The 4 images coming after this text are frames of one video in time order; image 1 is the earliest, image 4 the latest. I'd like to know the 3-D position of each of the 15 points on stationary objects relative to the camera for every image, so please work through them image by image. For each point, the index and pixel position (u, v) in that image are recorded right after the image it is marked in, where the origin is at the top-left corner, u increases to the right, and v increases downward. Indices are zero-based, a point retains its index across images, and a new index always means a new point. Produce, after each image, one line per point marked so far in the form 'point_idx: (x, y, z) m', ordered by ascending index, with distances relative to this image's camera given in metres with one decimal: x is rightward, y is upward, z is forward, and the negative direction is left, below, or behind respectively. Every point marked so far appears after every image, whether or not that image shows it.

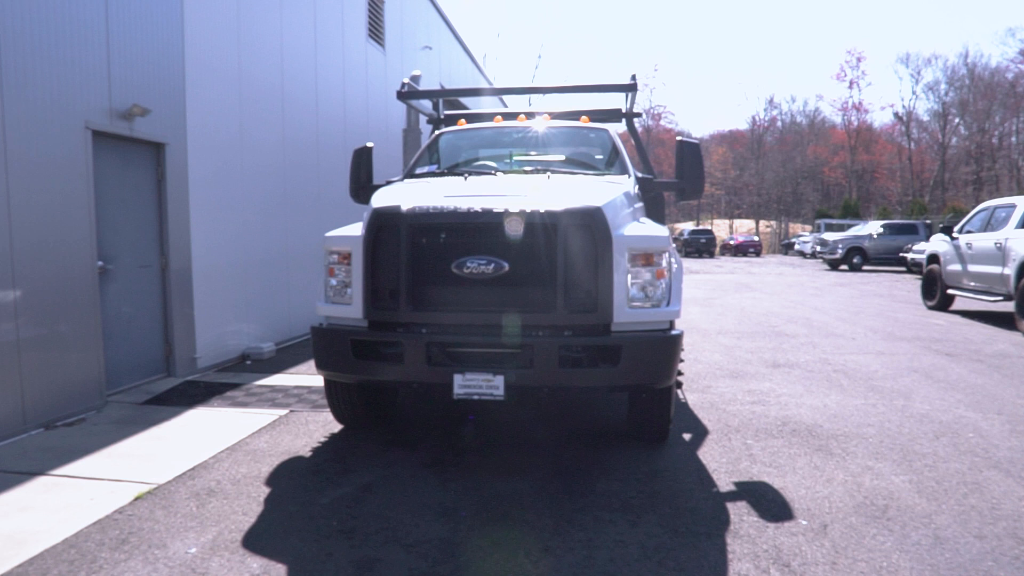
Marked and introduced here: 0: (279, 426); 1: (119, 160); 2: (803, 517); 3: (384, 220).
0: (-1.7, -1.0, +6.3) m
1: (-3.2, +1.0, +6.8) m
2: (+1.7, -1.3, +4.8) m
3: (-0.9, +0.4, +5.5) m
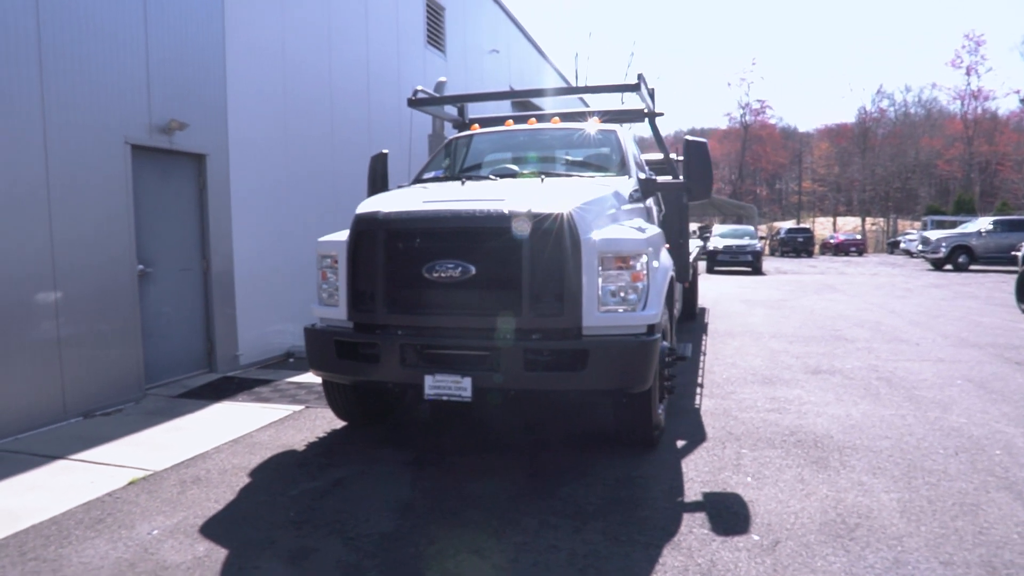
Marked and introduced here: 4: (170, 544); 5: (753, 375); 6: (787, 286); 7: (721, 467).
0: (-1.8, -1.0, +6.6) m
1: (-3.1, +1.0, +7.4) m
2: (+1.3, -1.4, +4.7) m
3: (-1.0, +0.4, +5.7) m
4: (-1.9, -1.4, +4.6) m
5: (+2.3, -0.8, +8.0) m
6: (+4.3, 0.0, +13.4) m
7: (+1.4, -1.2, +5.6) m
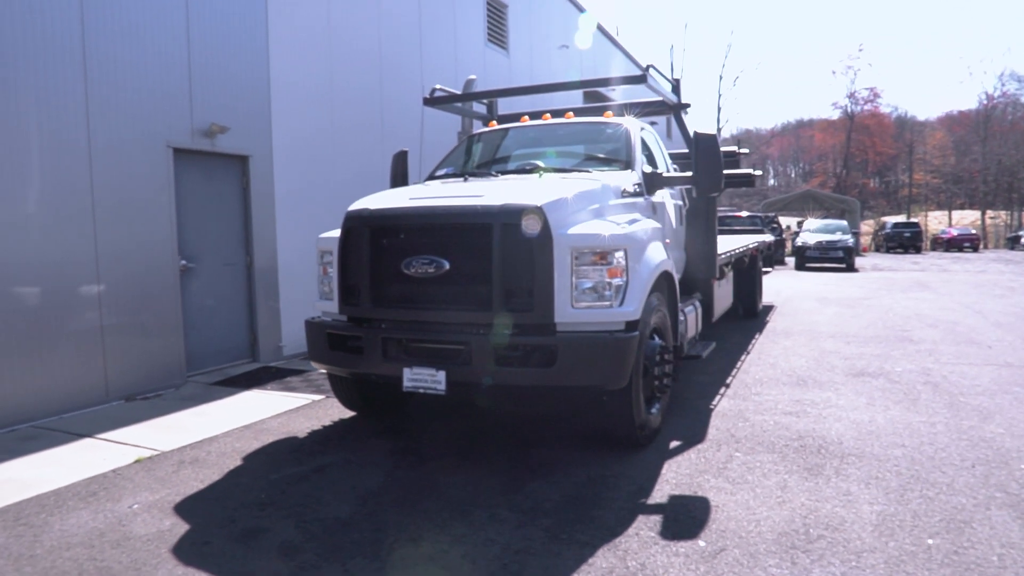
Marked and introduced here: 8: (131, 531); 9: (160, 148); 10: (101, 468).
0: (-1.7, -1.0, +6.9) m
1: (-2.9, +1.1, +7.9) m
2: (+1.0, -1.3, +4.5) m
3: (-1.1, +0.5, +5.9) m
4: (-2.1, -1.3, +4.9) m
5: (+2.5, -0.8, +7.6) m
6: (+5.4, +0.1, +12.6) m
7: (+1.2, -1.2, +5.4) m
8: (-2.2, -1.4, +4.8) m
9: (-3.1, +1.2, +7.4) m
10: (-2.8, -1.2, +5.7) m
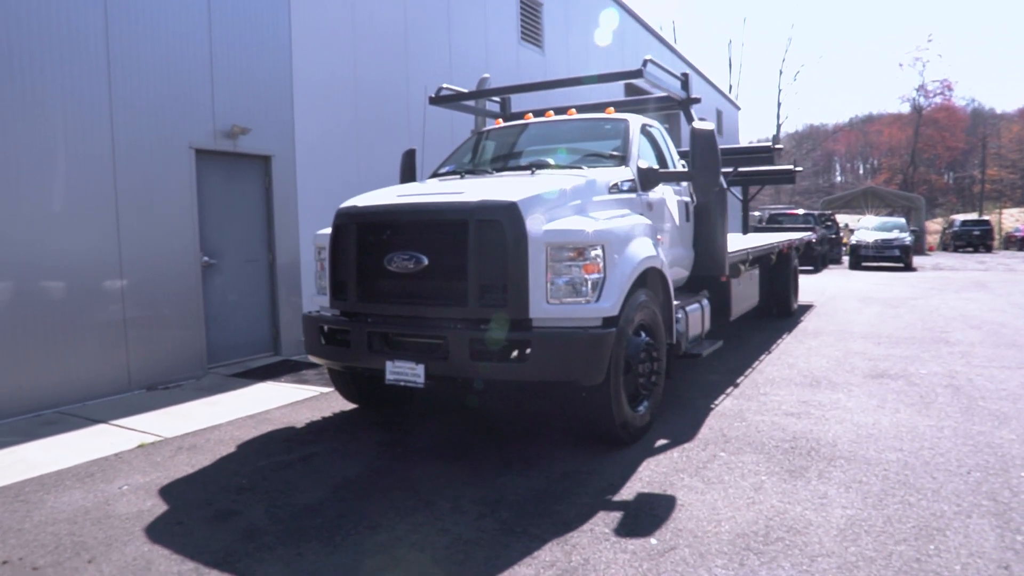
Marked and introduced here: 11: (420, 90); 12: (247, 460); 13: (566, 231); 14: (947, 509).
0: (-1.7, -1.0, +7.1) m
1: (-2.8, +1.1, +8.2) m
2: (+0.8, -1.3, +4.4) m
3: (-1.2, +0.5, +6.0) m
4: (-2.3, -1.3, +5.1) m
5: (+2.5, -0.8, +7.4) m
6: (+6.0, +0.1, +12.1) m
7: (+1.1, -1.1, +5.3) m
8: (-2.4, -1.3, +5.0) m
9: (-3.0, +1.3, +7.7) m
10: (-2.9, -1.2, +6.0) m
11: (-1.1, +2.4, +10.3) m
12: (-1.8, -1.2, +5.8) m
13: (+0.4, +0.4, +5.4) m
14: (+2.4, -1.2, +4.6) m
